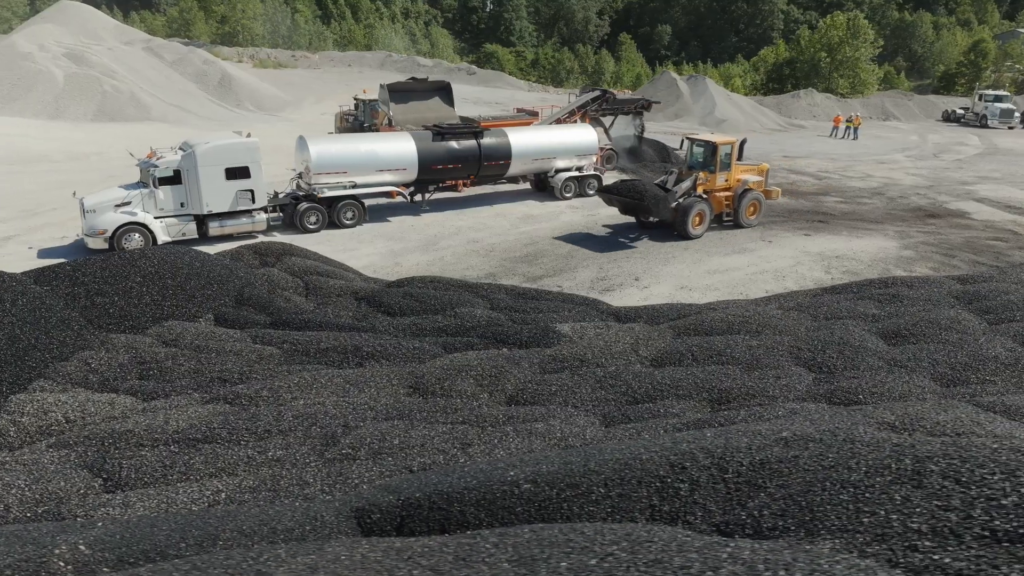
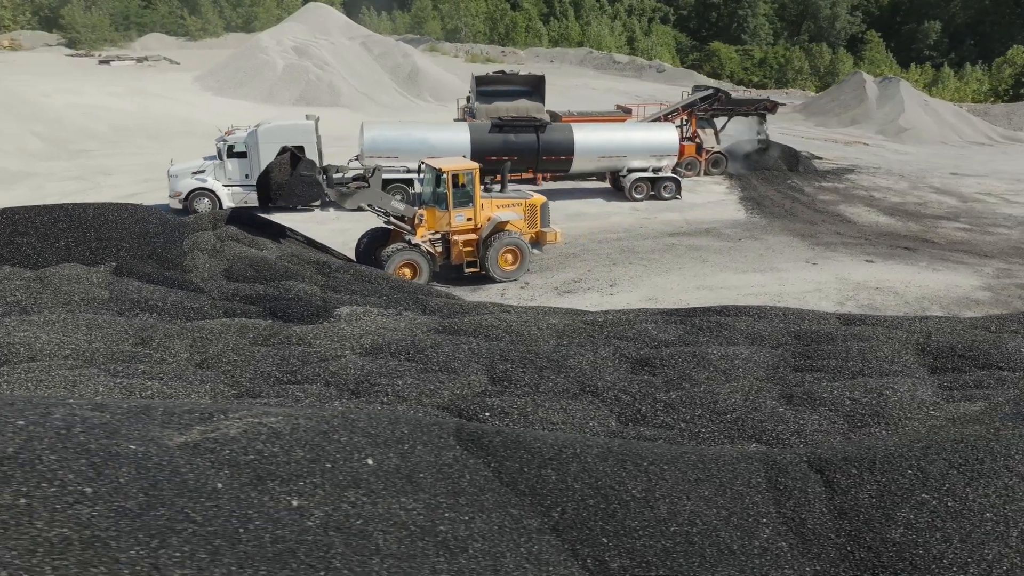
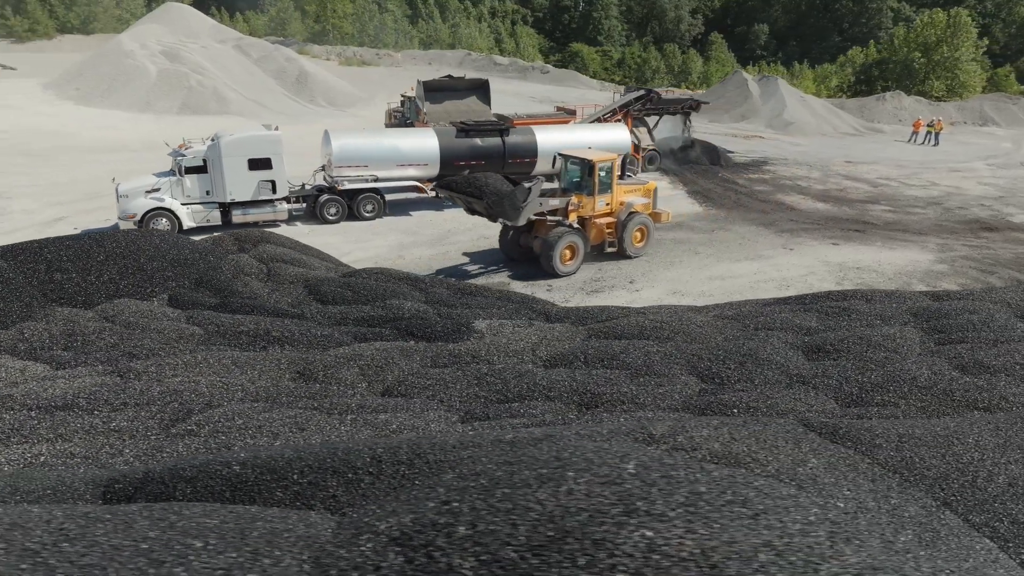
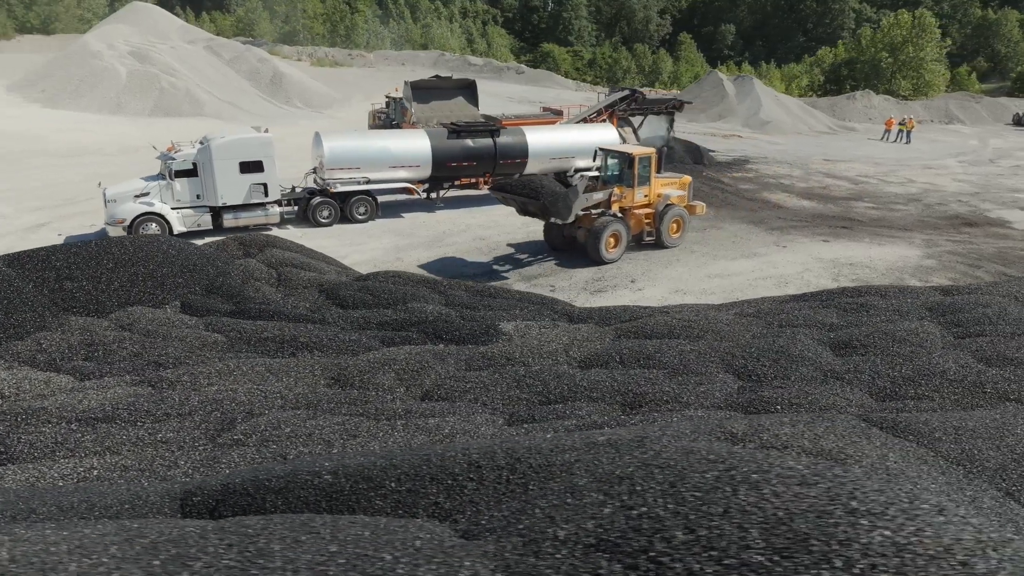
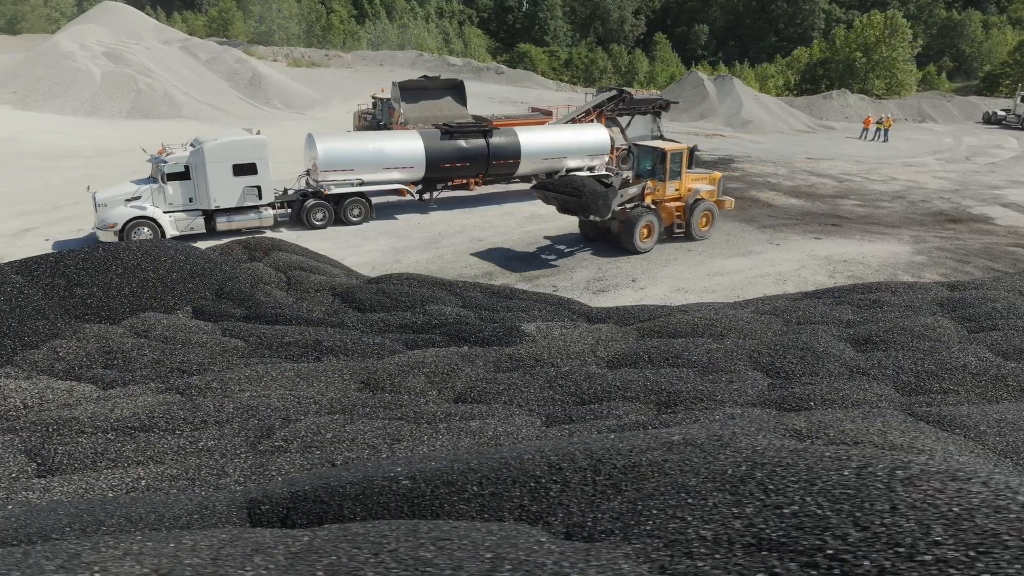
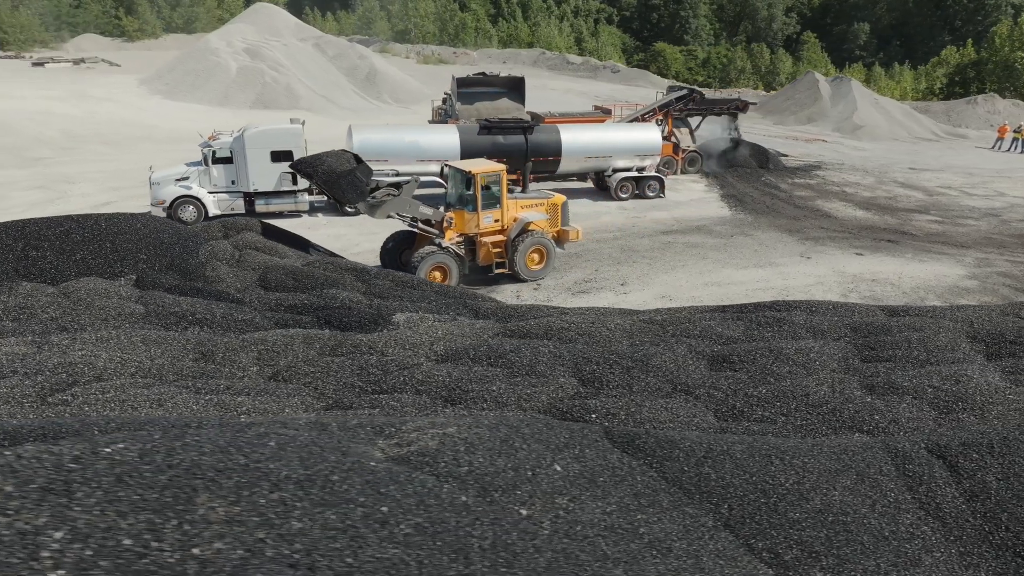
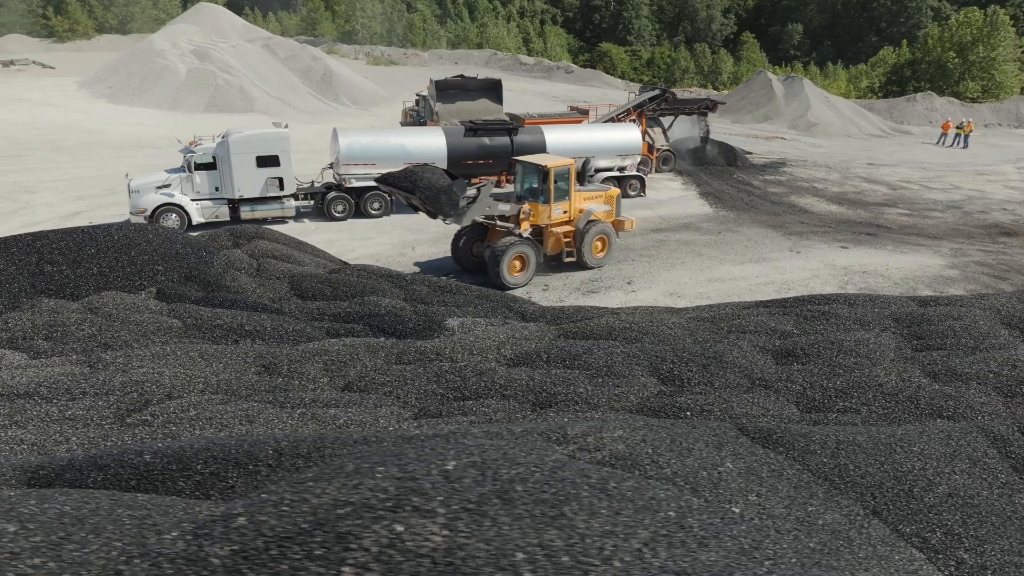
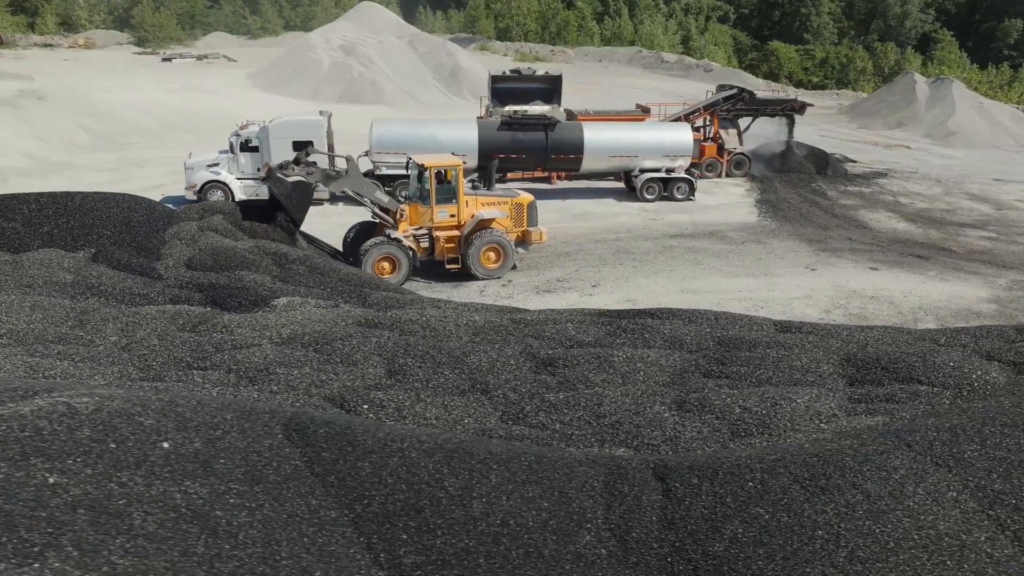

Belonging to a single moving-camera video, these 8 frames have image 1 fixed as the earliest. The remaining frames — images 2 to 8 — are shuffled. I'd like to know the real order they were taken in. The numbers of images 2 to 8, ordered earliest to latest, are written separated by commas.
5, 4, 3, 7, 6, 2, 8
